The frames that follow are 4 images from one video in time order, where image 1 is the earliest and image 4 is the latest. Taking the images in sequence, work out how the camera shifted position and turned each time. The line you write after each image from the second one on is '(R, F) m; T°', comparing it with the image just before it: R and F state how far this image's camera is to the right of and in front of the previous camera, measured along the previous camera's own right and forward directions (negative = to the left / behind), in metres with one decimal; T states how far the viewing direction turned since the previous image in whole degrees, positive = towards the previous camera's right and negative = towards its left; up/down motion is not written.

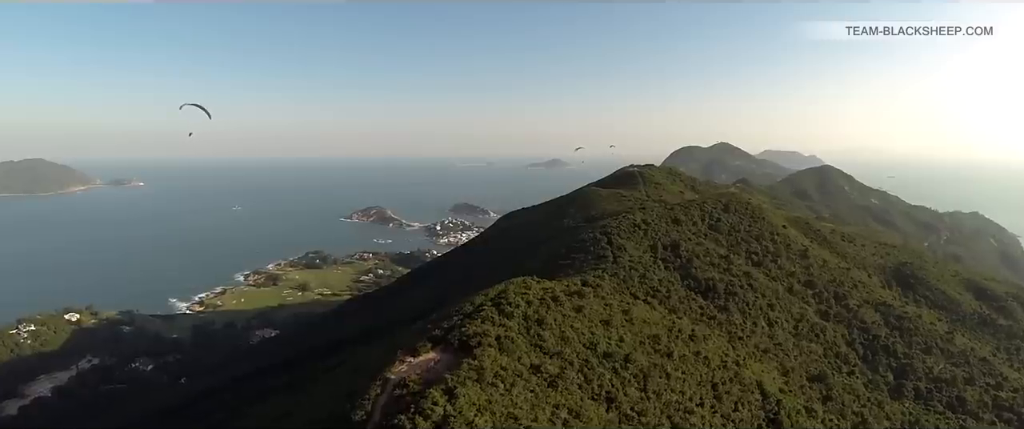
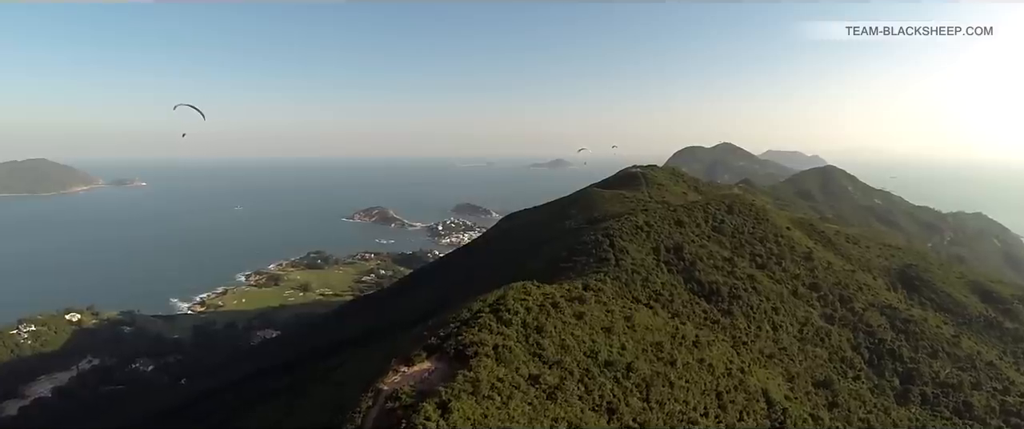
(+0.1, +0.4) m; 0°
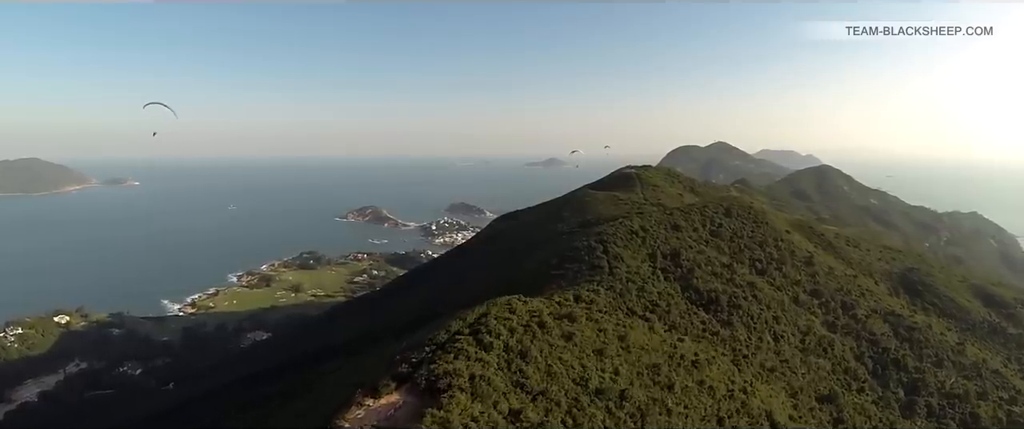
(+0.3, +1.1) m; 0°
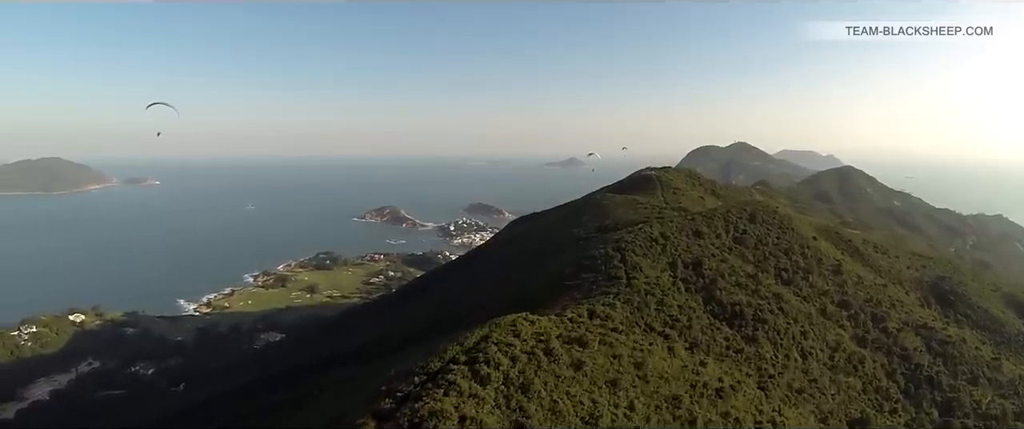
(+0.2, +1.2) m; -2°
